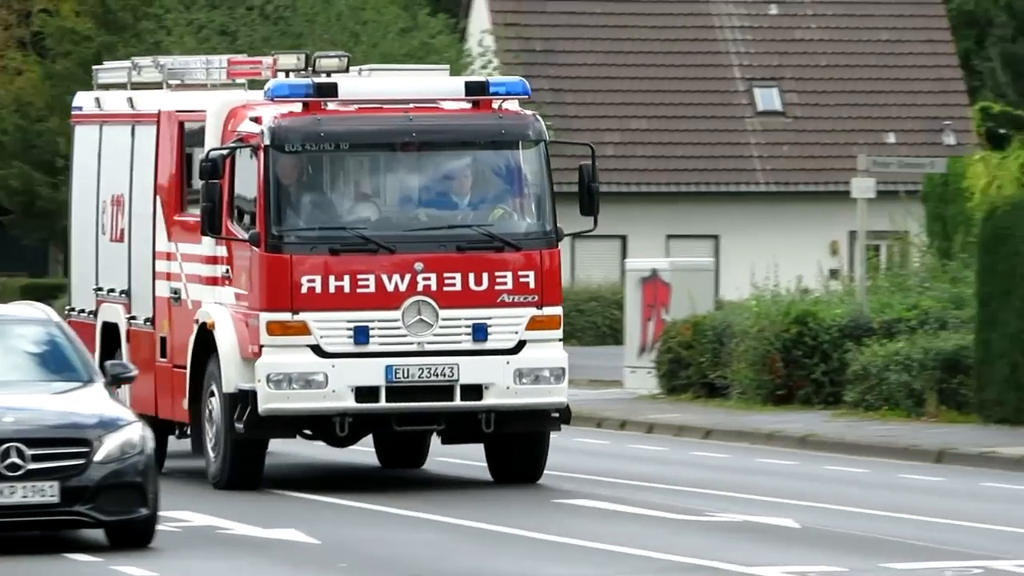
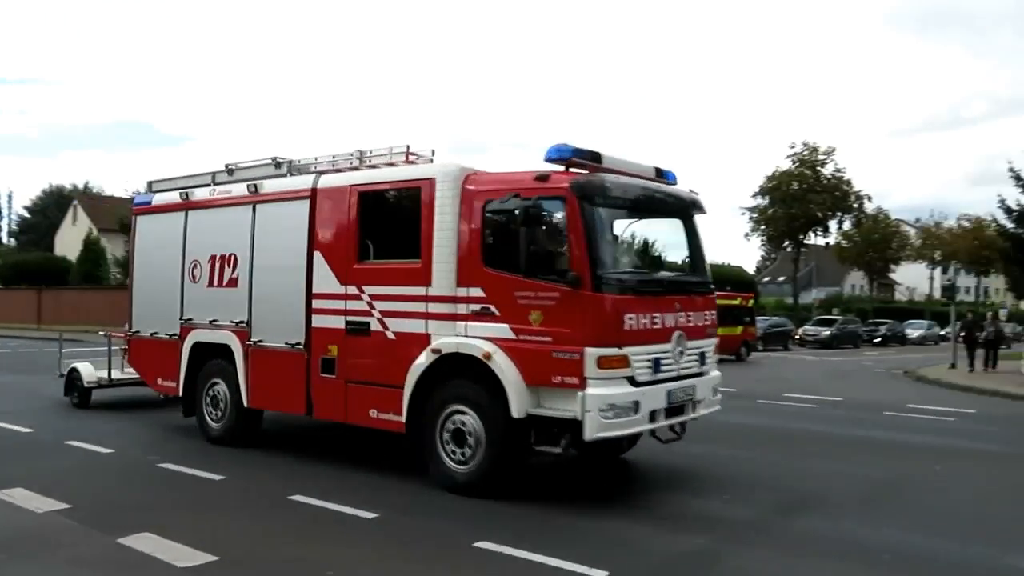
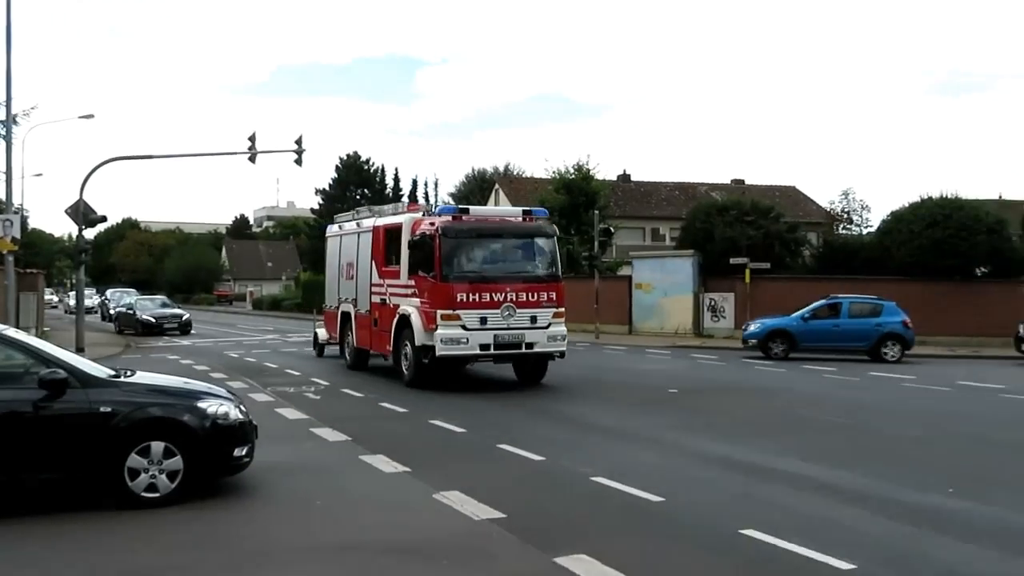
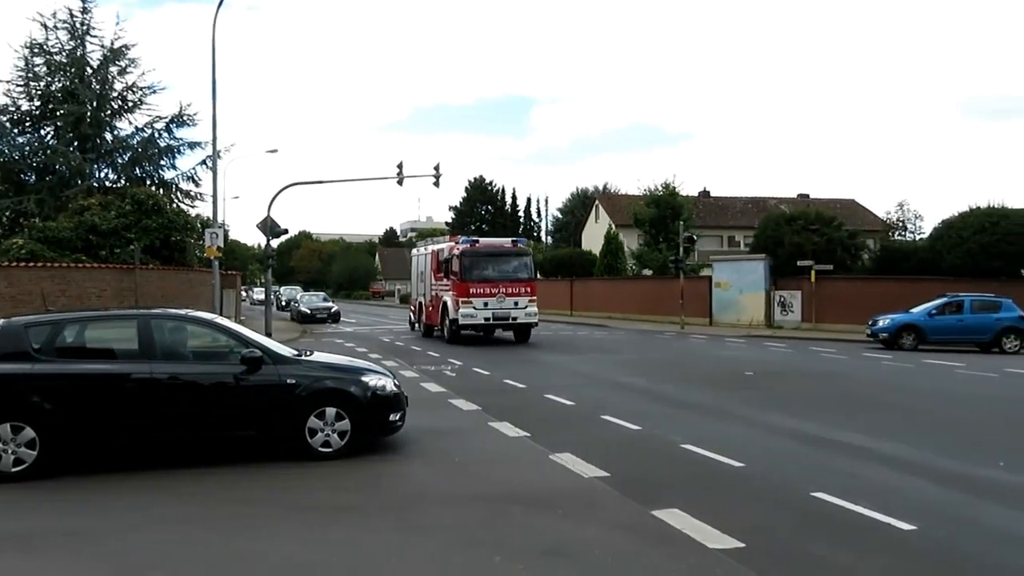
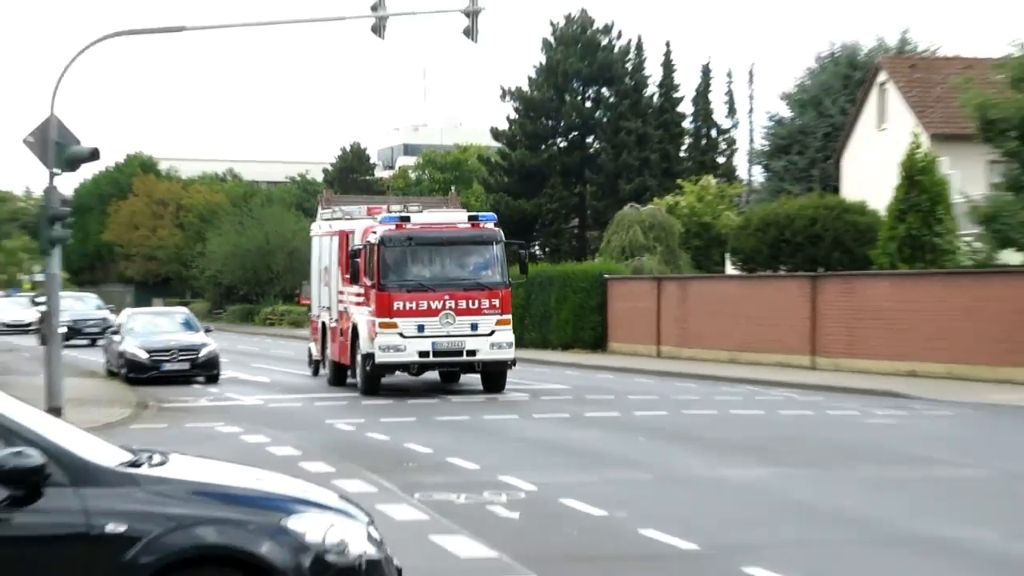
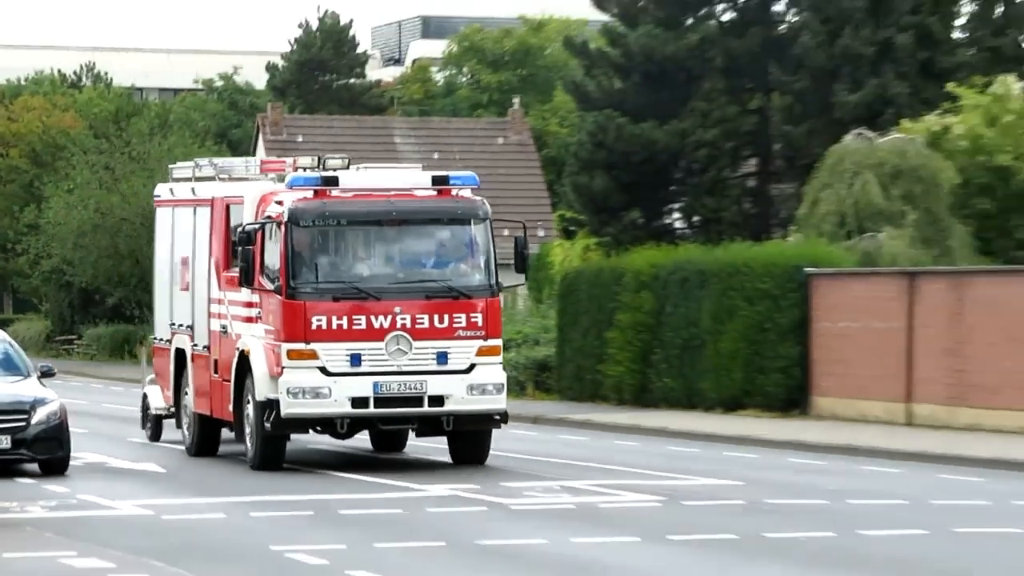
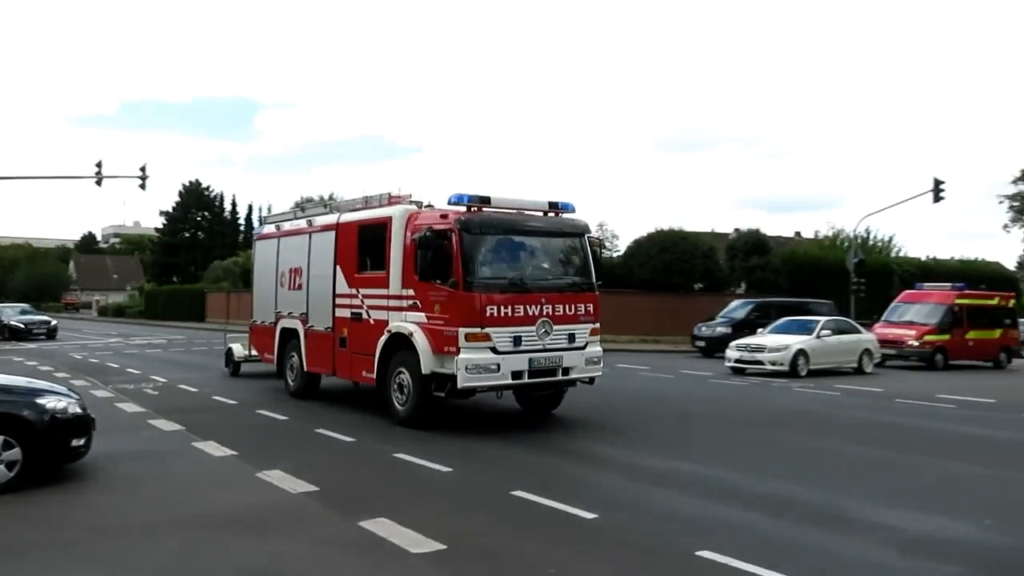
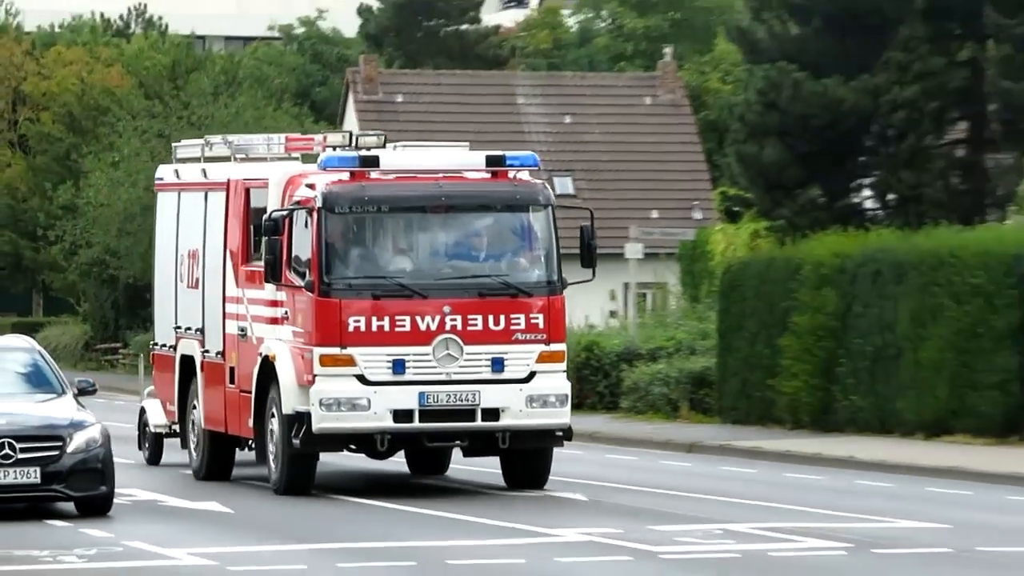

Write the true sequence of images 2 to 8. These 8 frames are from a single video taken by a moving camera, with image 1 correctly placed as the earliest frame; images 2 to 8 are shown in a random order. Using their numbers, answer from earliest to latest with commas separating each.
8, 6, 5, 4, 3, 7, 2
